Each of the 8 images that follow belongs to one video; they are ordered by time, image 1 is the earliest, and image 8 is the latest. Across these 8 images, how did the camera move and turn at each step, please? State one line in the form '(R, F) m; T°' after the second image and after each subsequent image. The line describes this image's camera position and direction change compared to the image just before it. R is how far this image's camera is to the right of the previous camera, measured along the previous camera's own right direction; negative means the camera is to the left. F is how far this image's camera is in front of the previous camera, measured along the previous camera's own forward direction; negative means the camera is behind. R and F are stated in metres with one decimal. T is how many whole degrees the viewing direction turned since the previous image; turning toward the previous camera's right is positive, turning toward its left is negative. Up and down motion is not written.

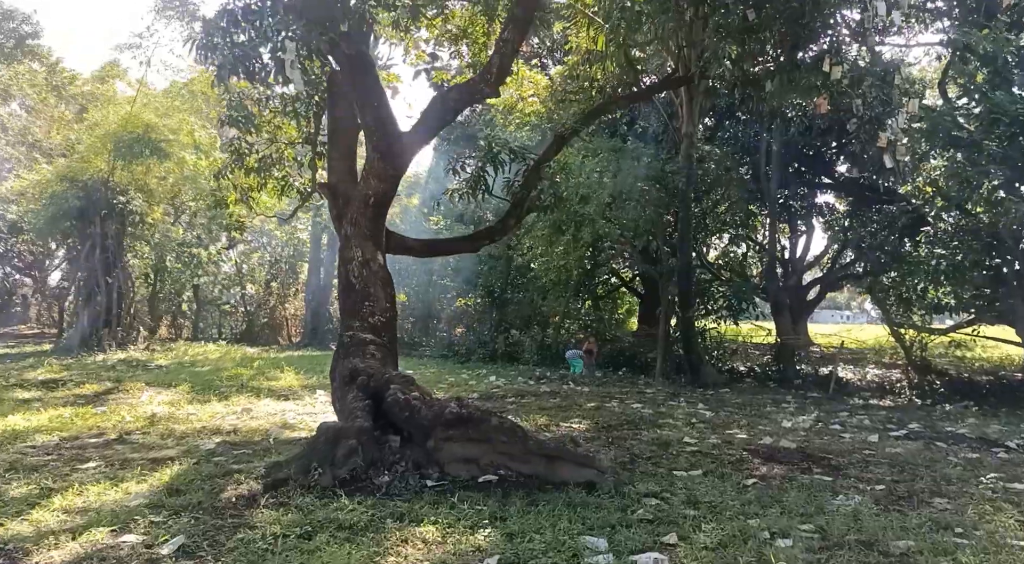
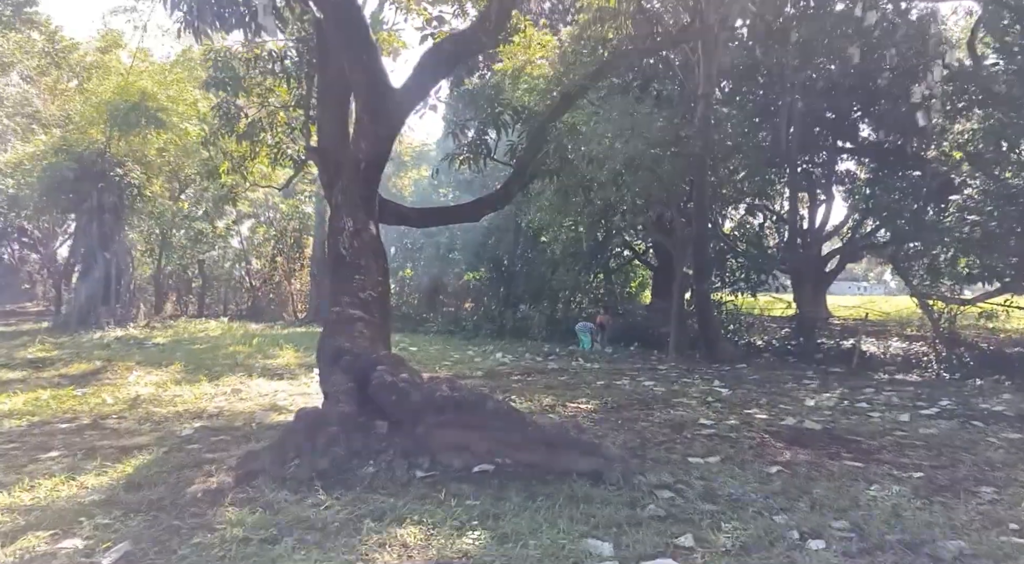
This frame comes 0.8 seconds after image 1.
(+0.1, +0.5) m; -1°
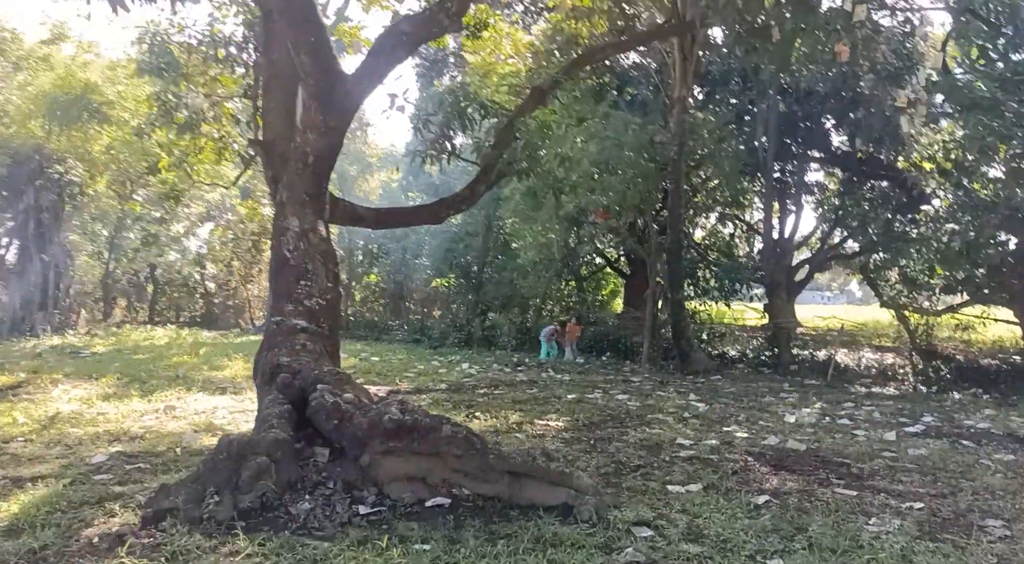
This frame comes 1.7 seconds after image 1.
(+0.1, +0.5) m; +2°
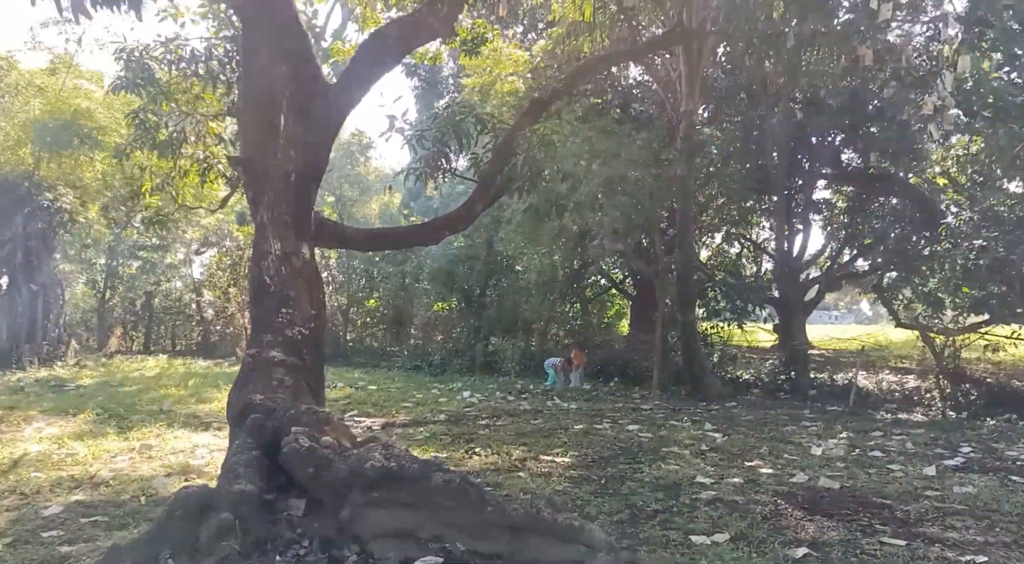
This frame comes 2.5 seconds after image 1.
(0.0, +0.5) m; 0°
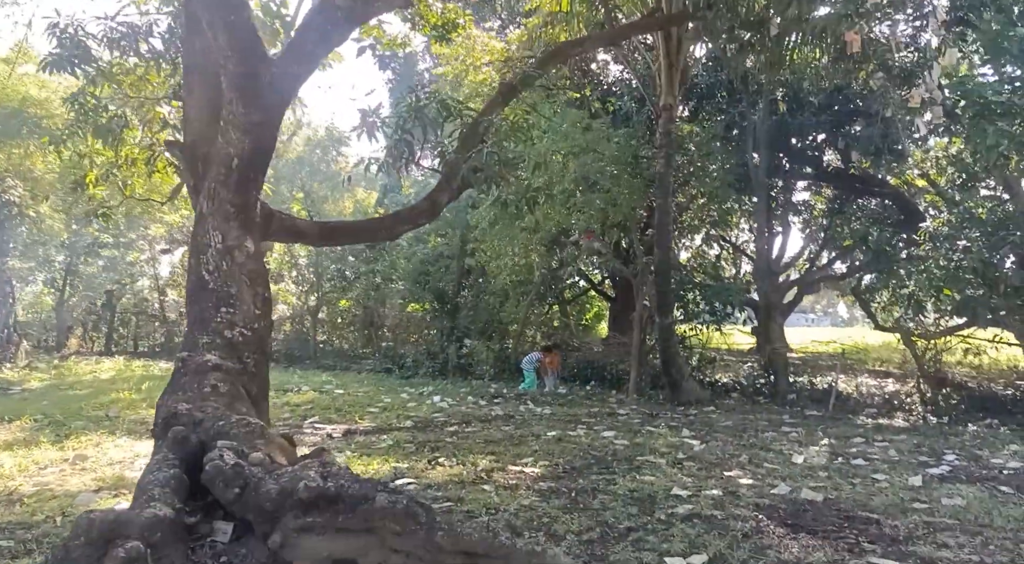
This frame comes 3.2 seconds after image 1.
(+0.1, +0.4) m; +2°
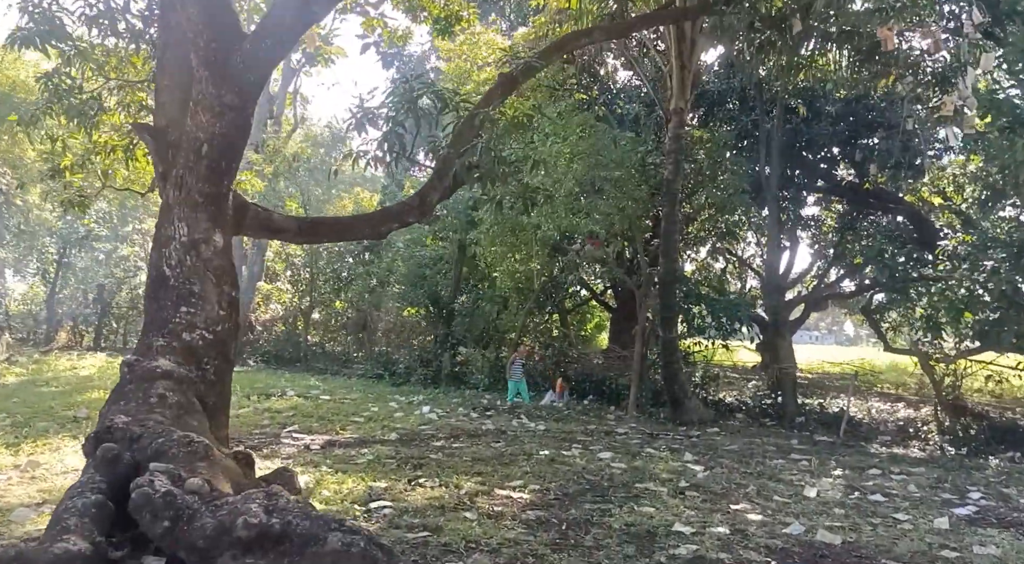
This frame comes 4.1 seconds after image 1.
(+0.1, +0.4) m; 0°
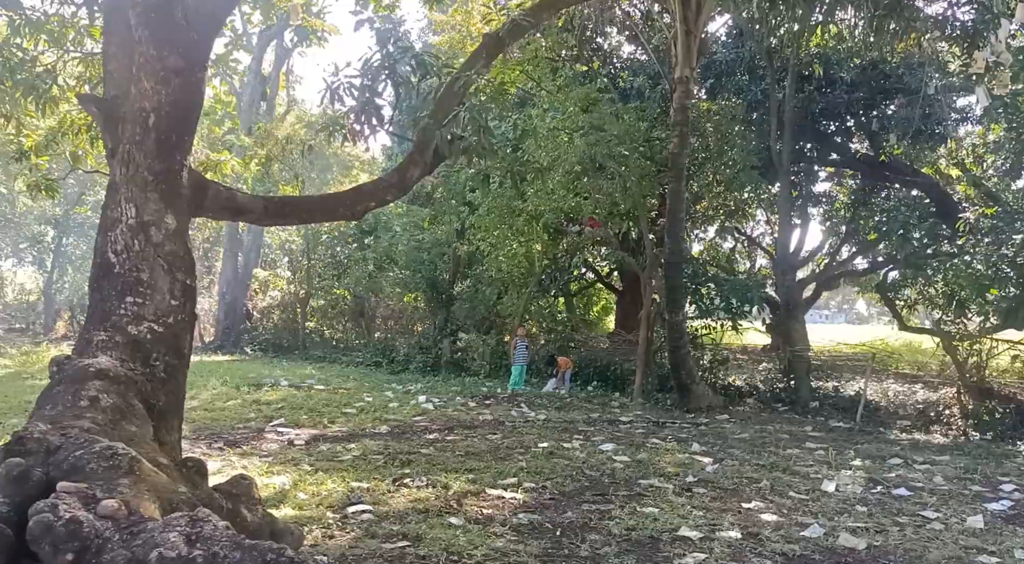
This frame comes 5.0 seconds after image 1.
(+0.1, +0.4) m; -1°
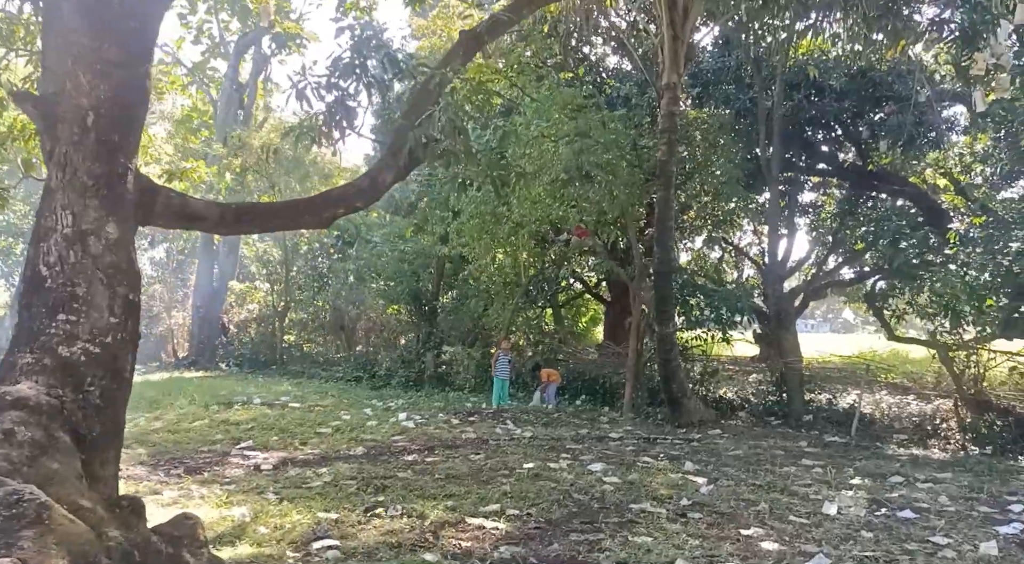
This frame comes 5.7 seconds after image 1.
(0.0, +0.3) m; +1°
